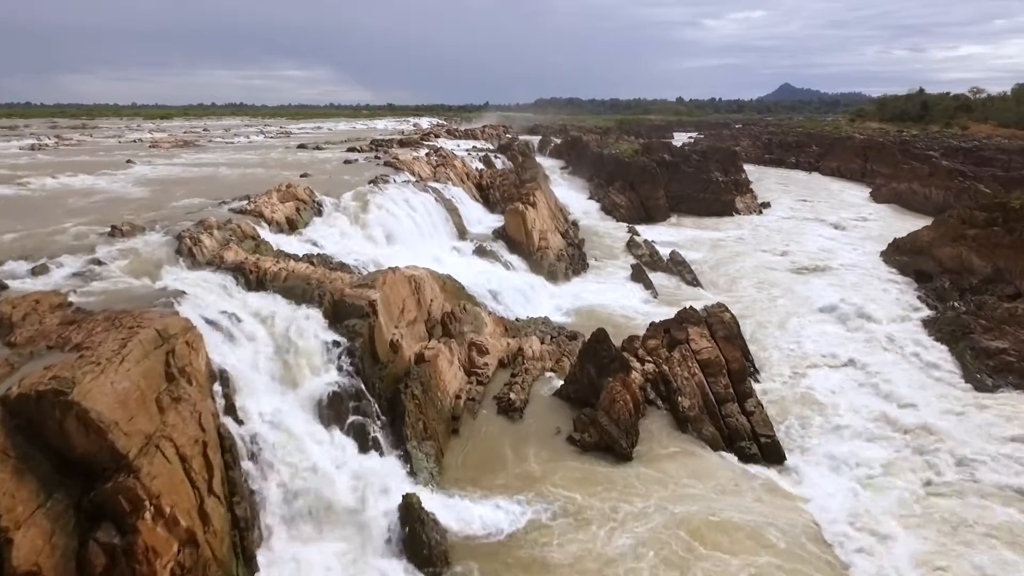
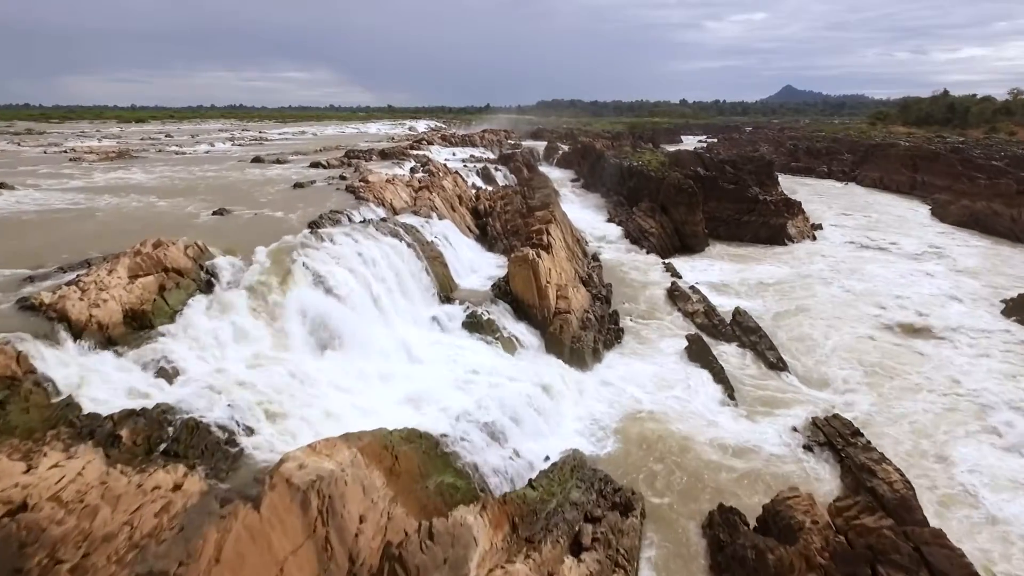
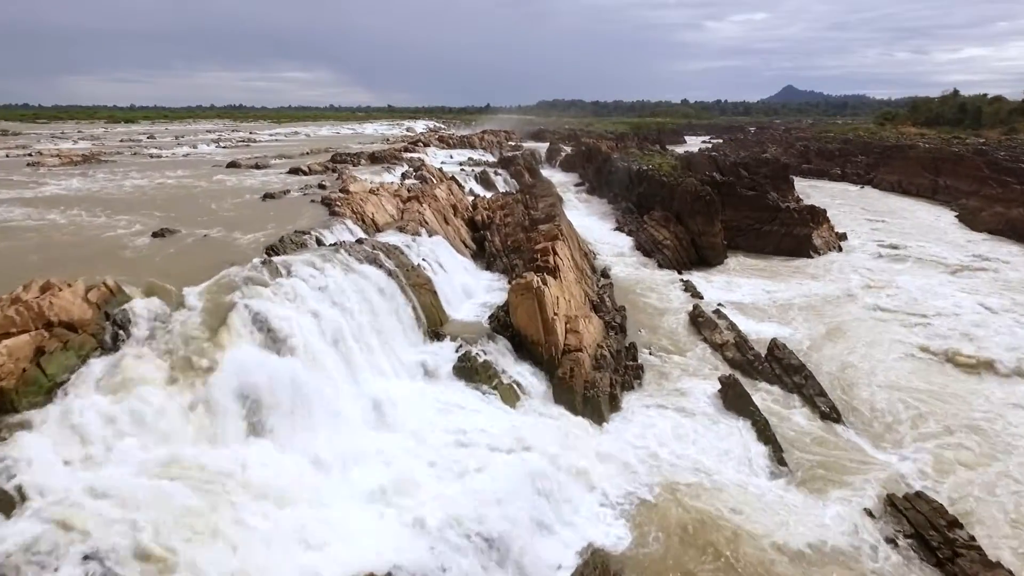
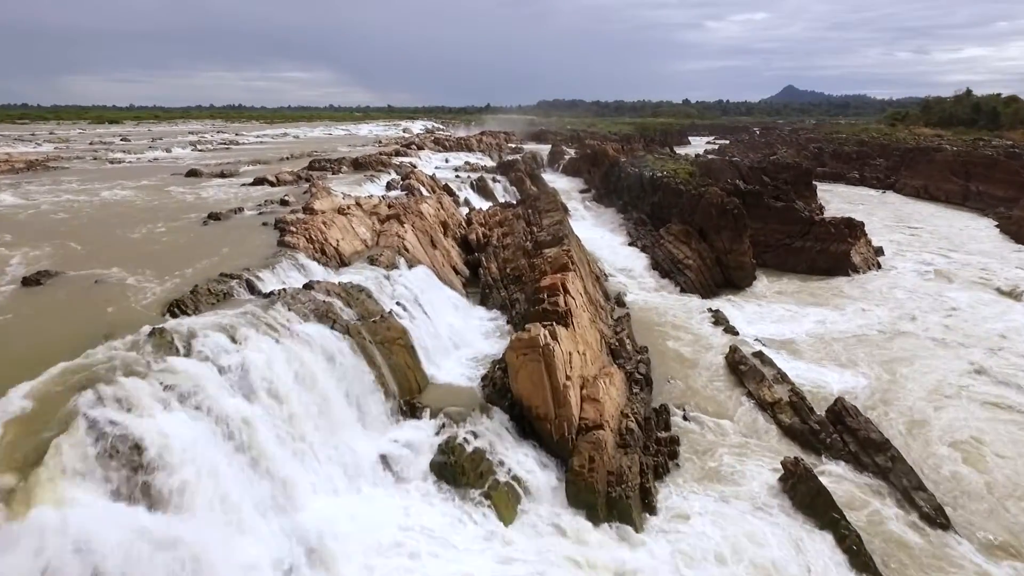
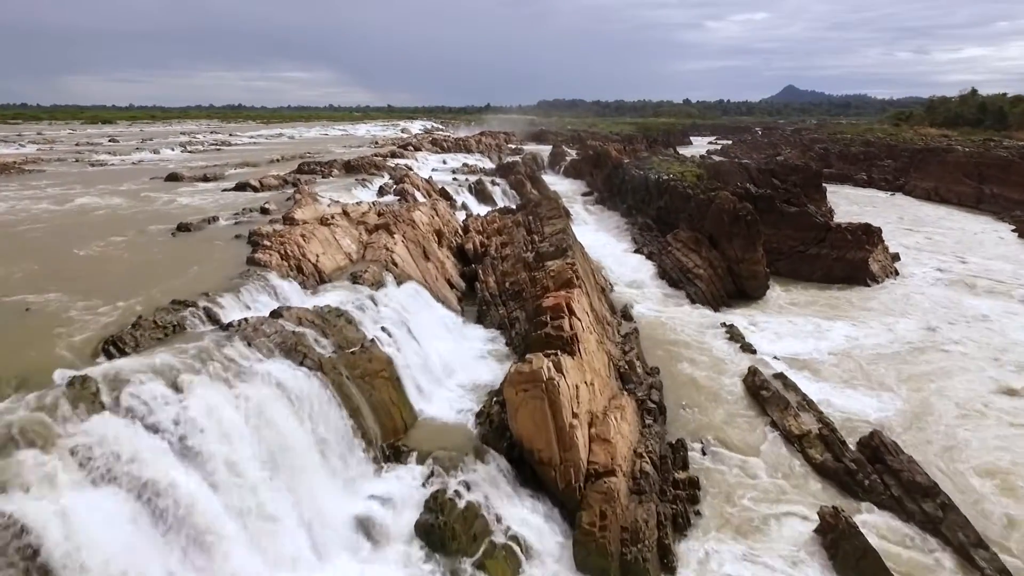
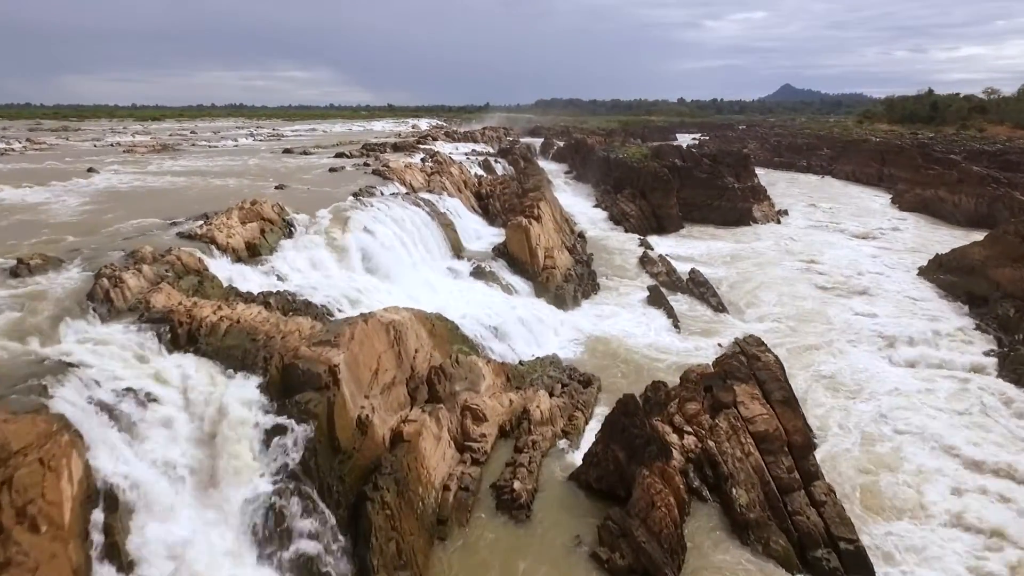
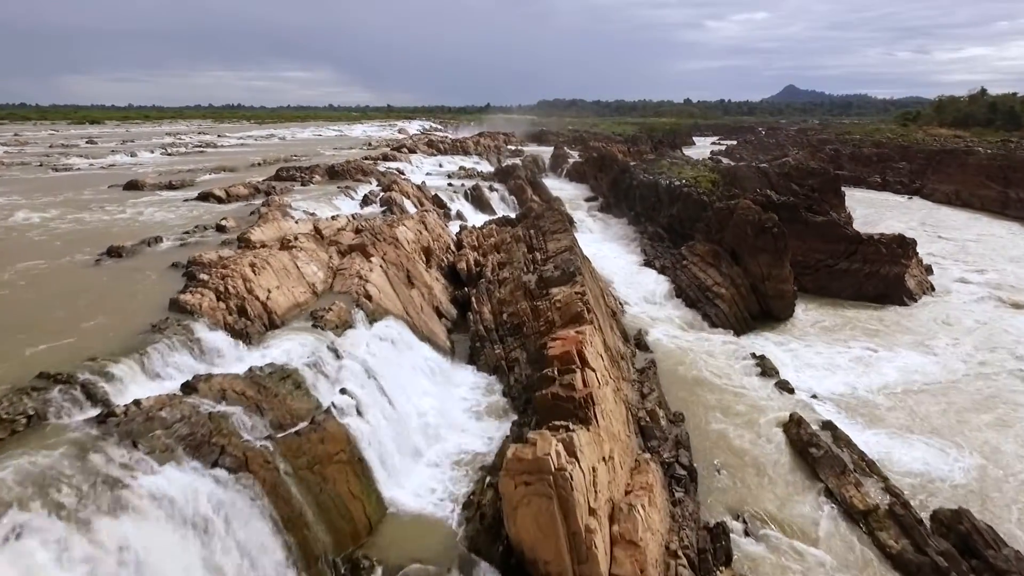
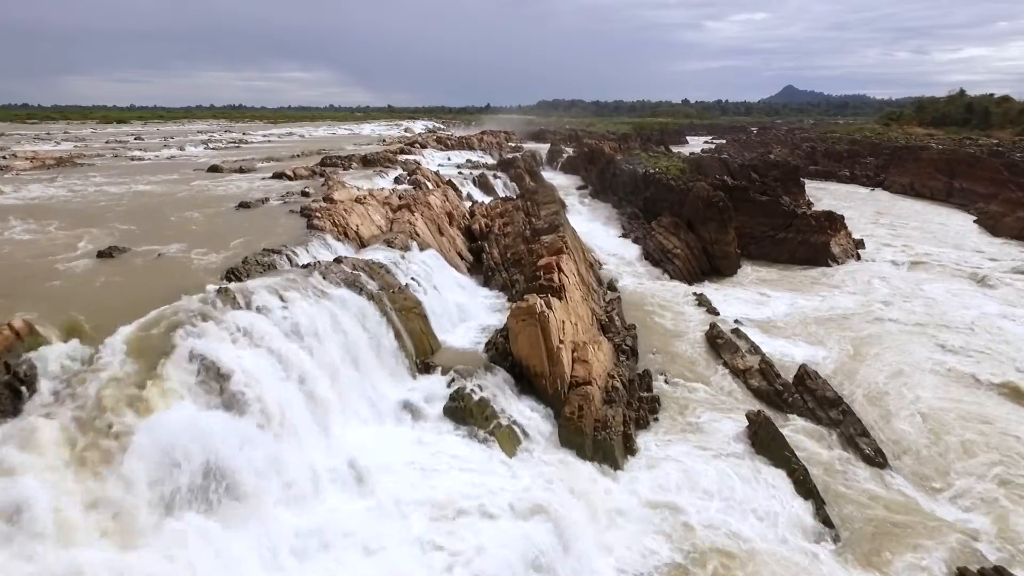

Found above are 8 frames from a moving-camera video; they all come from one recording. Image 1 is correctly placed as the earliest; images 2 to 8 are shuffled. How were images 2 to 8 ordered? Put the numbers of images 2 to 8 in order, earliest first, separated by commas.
6, 2, 3, 8, 4, 5, 7
